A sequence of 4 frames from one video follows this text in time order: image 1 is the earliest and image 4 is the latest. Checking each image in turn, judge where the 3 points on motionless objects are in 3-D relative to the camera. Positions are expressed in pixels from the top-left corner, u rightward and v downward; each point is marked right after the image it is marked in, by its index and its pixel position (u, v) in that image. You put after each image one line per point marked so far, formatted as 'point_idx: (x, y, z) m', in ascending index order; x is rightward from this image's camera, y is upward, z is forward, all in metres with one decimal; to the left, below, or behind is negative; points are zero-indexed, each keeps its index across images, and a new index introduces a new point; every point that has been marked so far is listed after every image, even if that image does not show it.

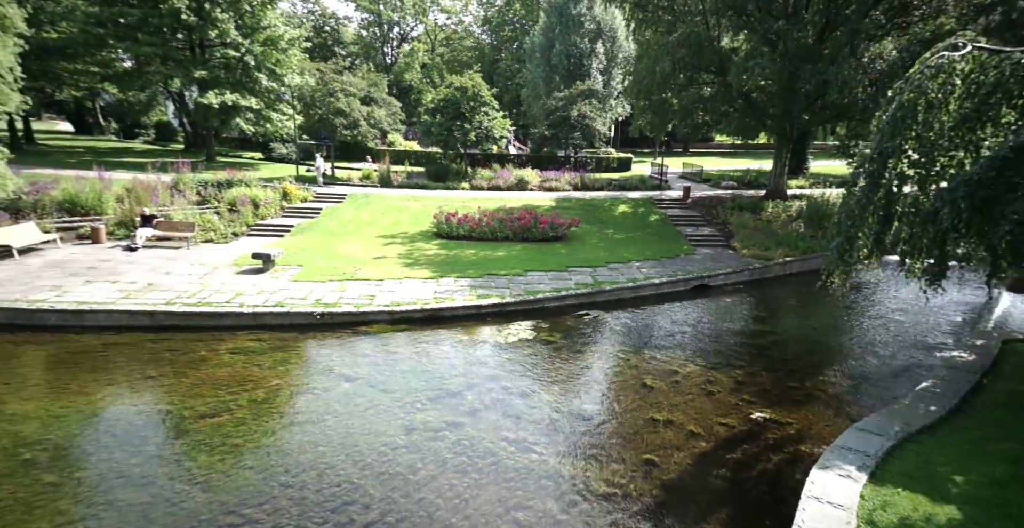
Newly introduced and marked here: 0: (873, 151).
0: (+5.2, +1.6, +8.0) m
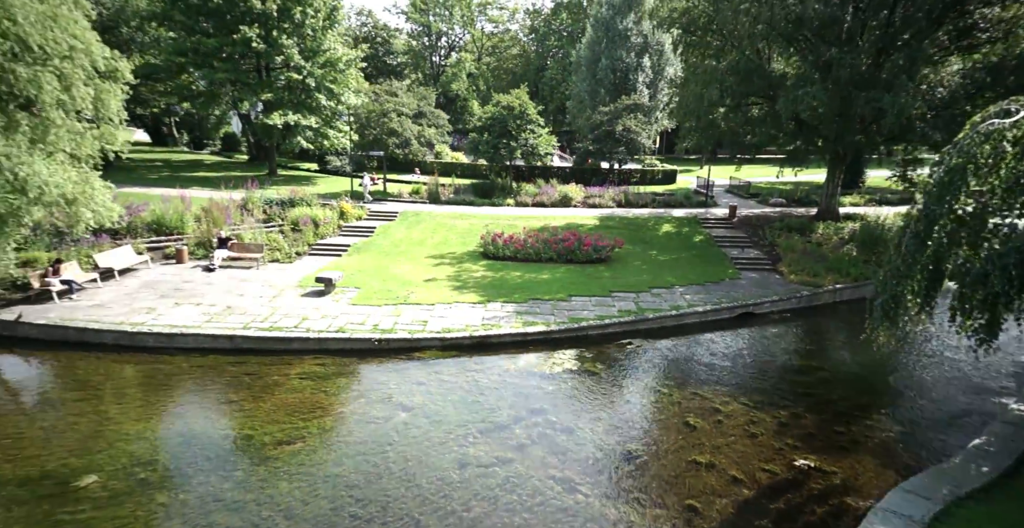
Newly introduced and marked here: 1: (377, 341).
0: (+6.0, +0.7, +8.0) m
1: (-2.9, -1.6, +11.8) m
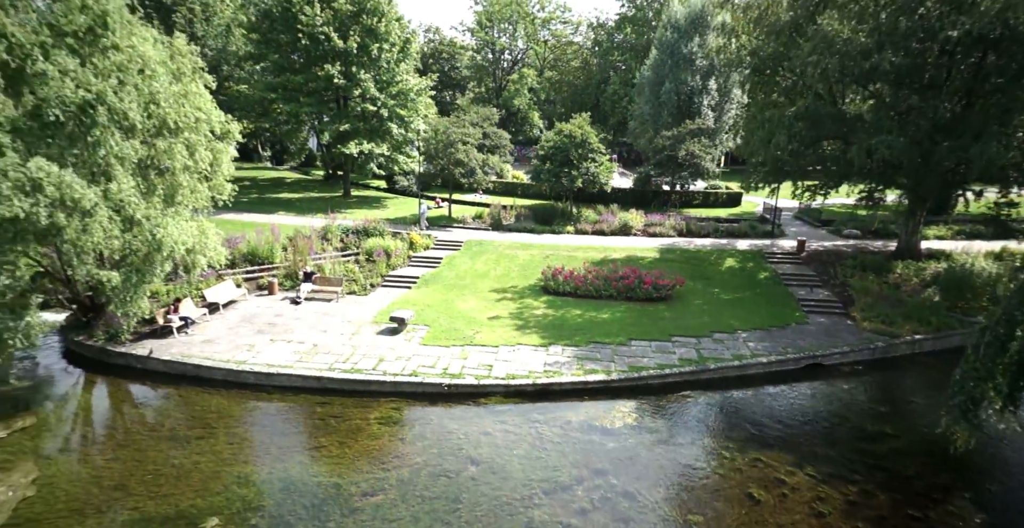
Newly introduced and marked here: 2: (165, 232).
0: (+7.1, -0.7, +7.9) m
1: (-1.5, -2.8, +12.5) m
2: (-7.0, +0.6, +11.1) m
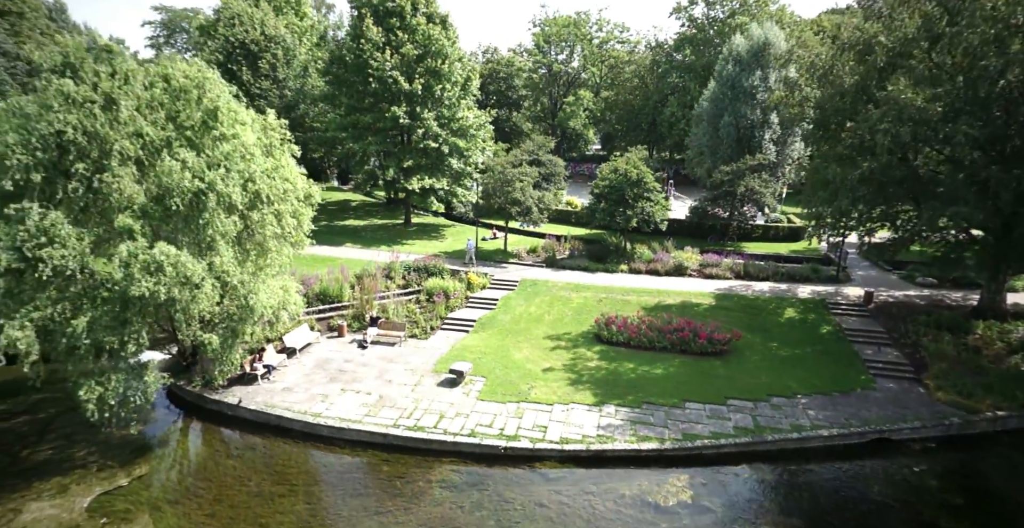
0: (+8.0, -2.6, +7.7) m
1: (-0.2, -4.3, +12.9) m
2: (-5.6, -0.7, +12.0) m
